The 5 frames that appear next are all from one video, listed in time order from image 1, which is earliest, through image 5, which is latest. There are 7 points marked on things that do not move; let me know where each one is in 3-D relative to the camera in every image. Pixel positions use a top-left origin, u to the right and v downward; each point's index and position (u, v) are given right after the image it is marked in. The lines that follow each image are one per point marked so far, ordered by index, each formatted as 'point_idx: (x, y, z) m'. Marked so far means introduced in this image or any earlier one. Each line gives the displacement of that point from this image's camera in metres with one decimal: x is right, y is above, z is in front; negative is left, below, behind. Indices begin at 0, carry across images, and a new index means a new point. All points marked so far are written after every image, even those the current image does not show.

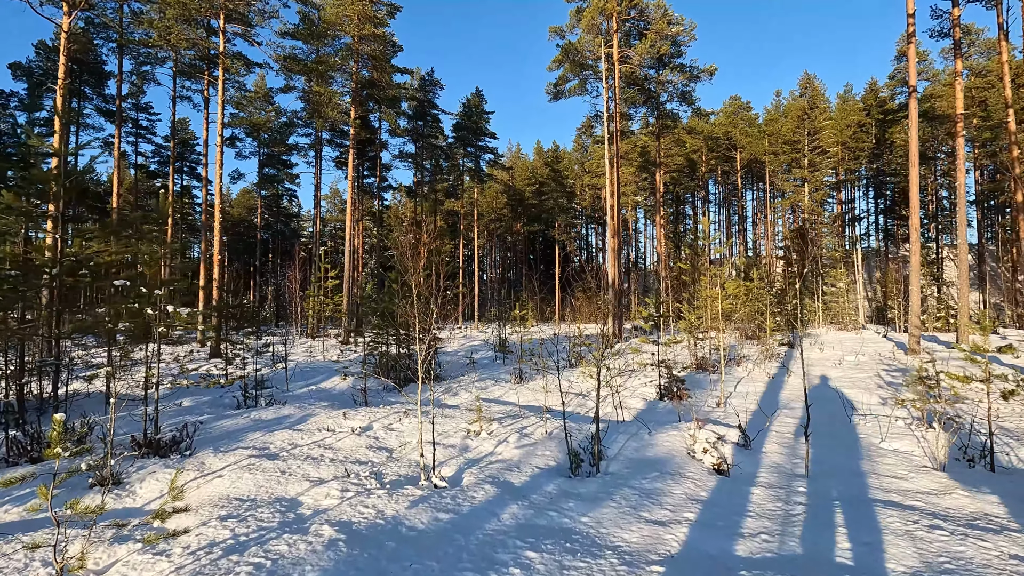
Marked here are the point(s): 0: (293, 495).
0: (-1.6, -1.5, +3.8) m
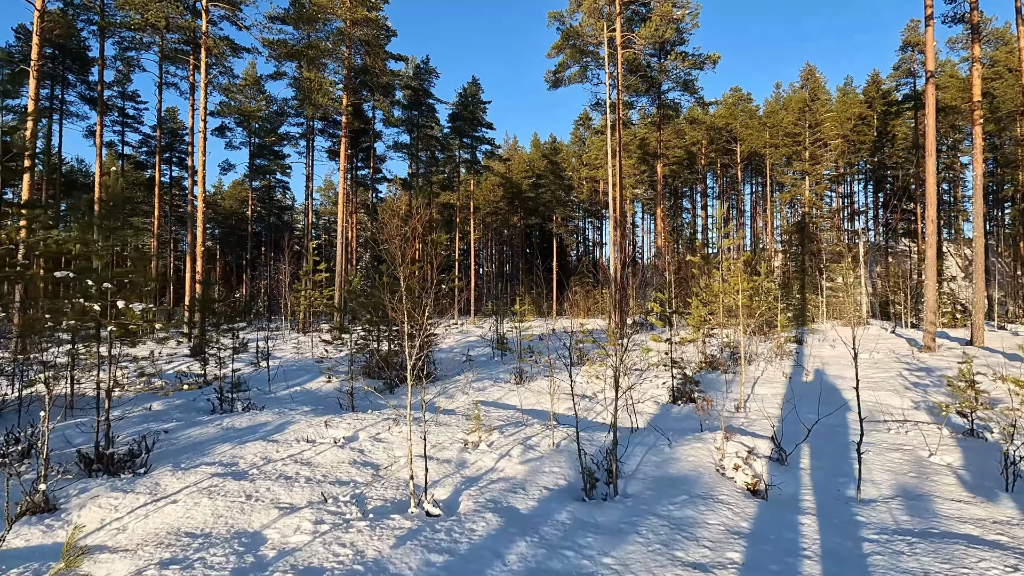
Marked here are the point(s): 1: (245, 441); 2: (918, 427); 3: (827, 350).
0: (-1.5, -1.4, +3.2) m
1: (-2.5, -1.4, +5.0) m
2: (+4.3, -1.5, +5.7) m
3: (+7.5, -1.5, +12.7) m
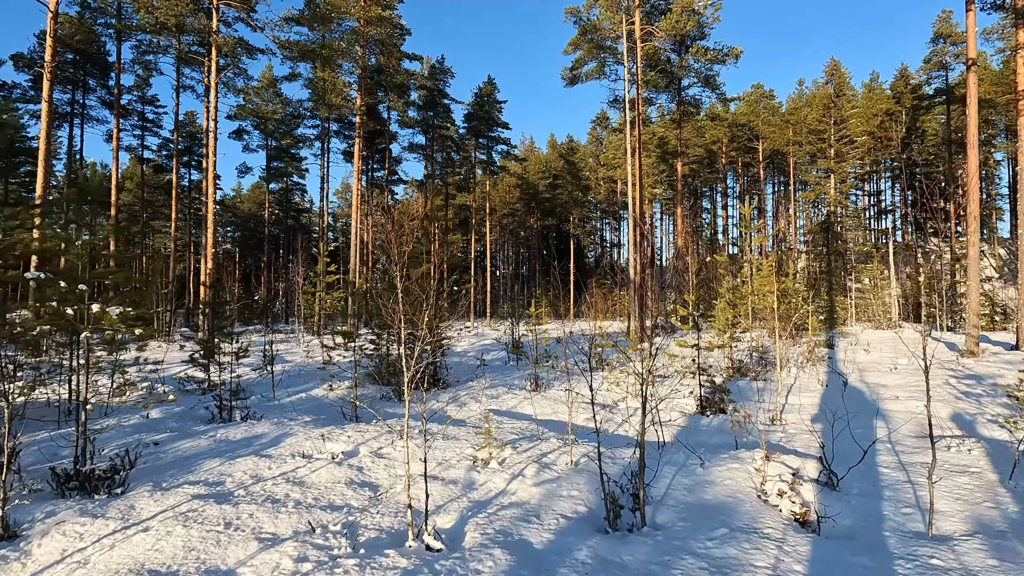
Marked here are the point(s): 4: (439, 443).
0: (-1.5, -1.4, +2.8) m
1: (-2.4, -1.4, +4.6) m
2: (+4.4, -1.5, +5.1) m
3: (+7.8, -1.5, +12.0) m
4: (-0.7, -1.4, +4.9) m
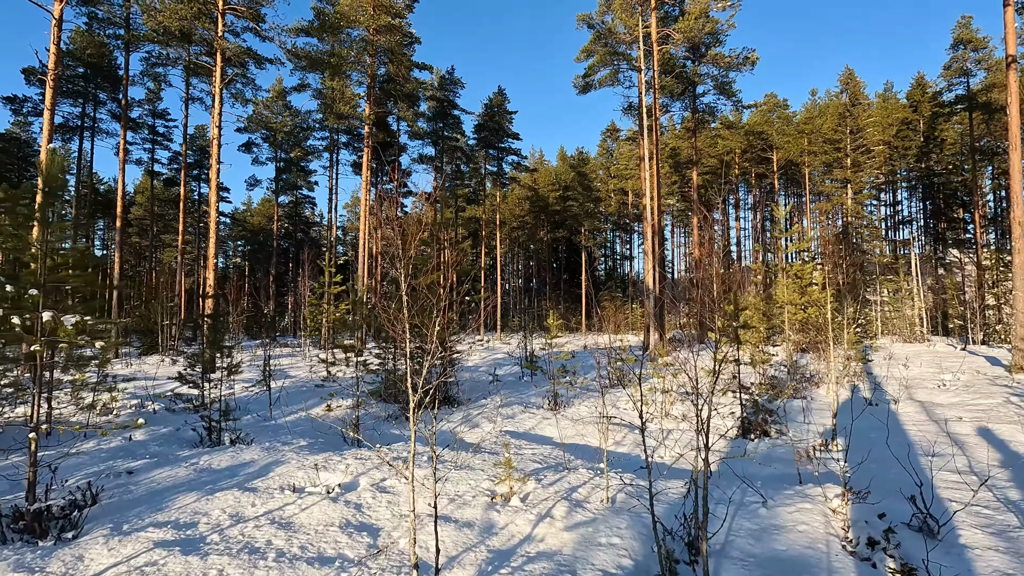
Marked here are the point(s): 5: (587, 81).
0: (-1.3, -1.4, +2.1) m
1: (-2.2, -1.5, +4.0) m
2: (+4.6, -1.5, +4.4) m
3: (+8.1, -1.7, +11.2) m
4: (-0.5, -1.5, +4.2) m
5: (+2.8, +7.6, +19.8) m
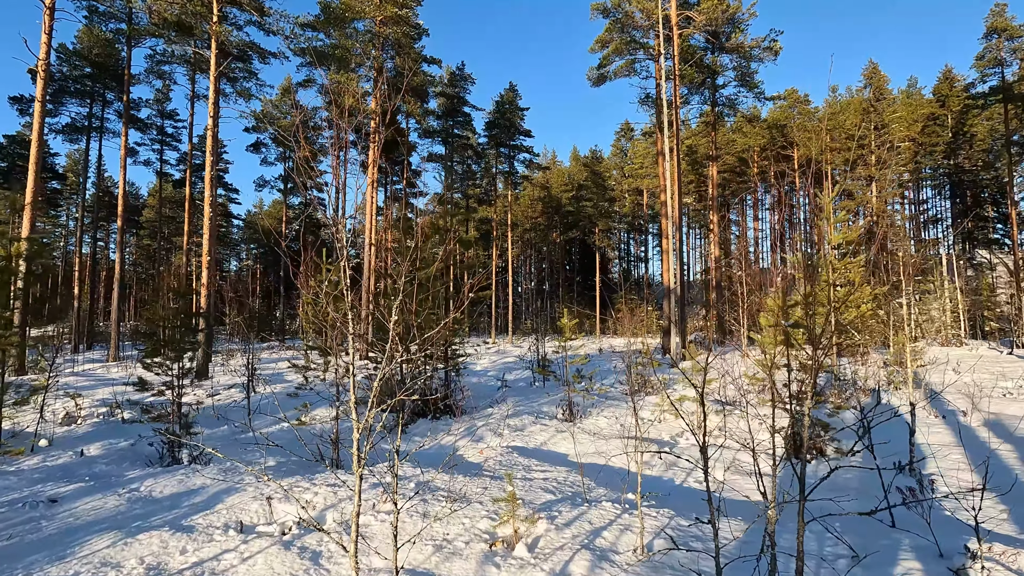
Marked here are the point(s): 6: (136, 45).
0: (-1.3, -1.3, +1.3) m
1: (-2.2, -1.4, +3.2) m
2: (+4.7, -1.4, +3.4) m
3: (+8.3, -1.7, +10.1) m
4: (-0.4, -1.4, +3.4) m
5: (+3.2, +7.6, +18.9) m
6: (-13.6, +8.8, +19.2) m
